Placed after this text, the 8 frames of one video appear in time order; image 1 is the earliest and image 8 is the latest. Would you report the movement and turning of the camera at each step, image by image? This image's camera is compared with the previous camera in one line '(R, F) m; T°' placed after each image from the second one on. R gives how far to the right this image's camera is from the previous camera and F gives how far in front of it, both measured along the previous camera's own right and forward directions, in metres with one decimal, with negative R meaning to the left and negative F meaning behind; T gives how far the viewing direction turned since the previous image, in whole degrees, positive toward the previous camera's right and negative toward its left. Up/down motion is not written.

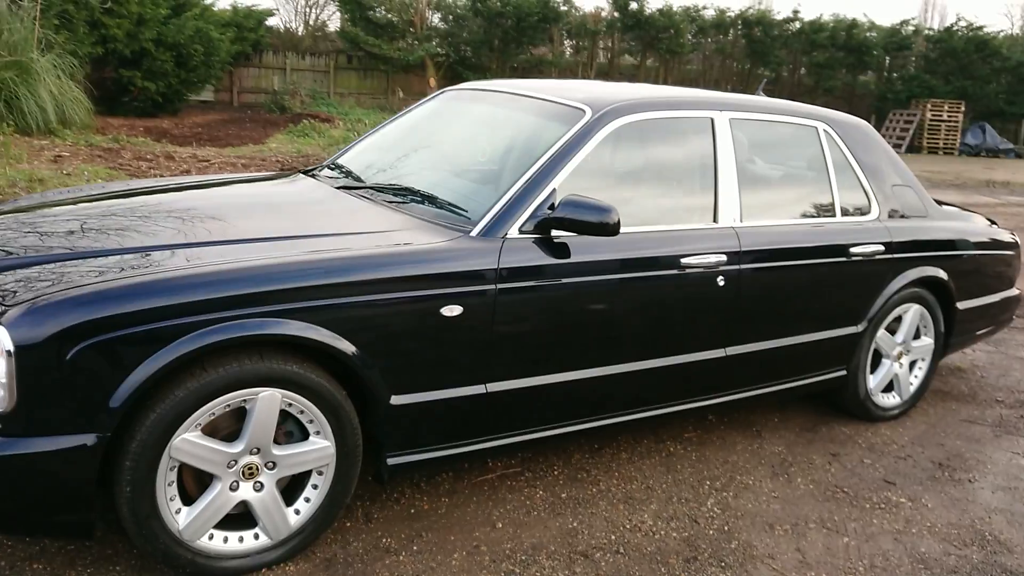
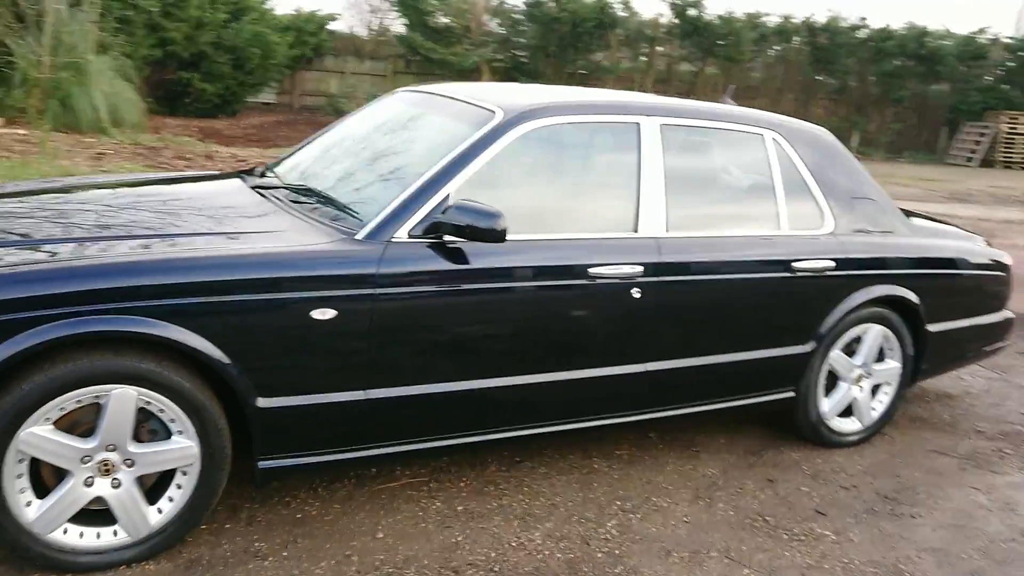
(+0.6, +0.1) m; -5°
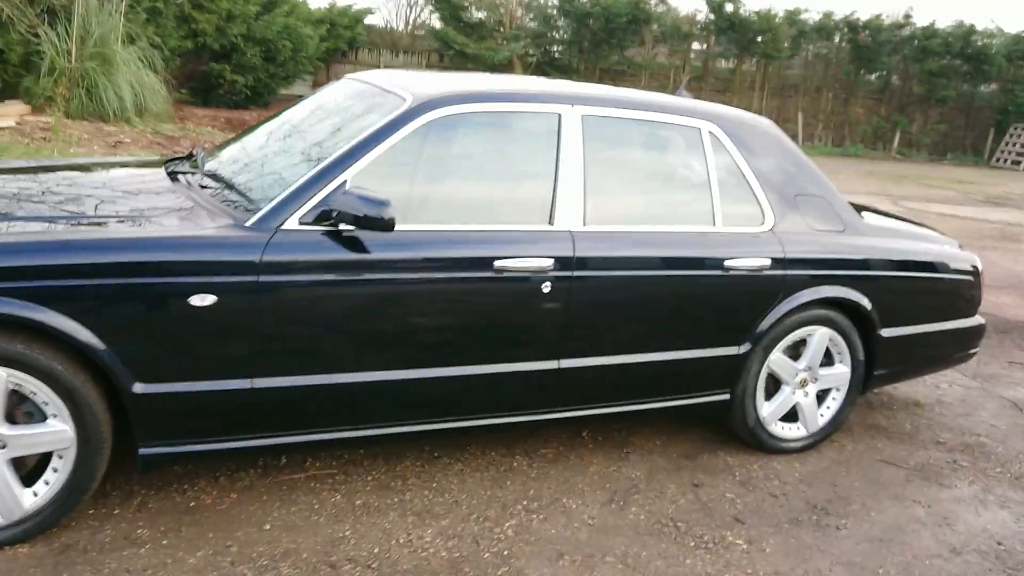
(+0.5, +0.1) m; -3°
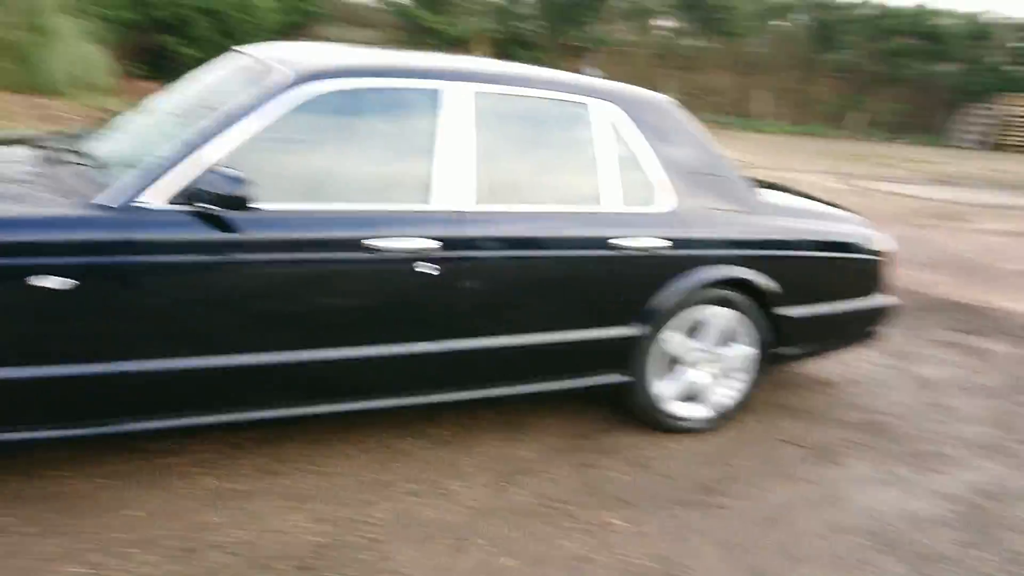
(+0.4, 0.0) m; +2°
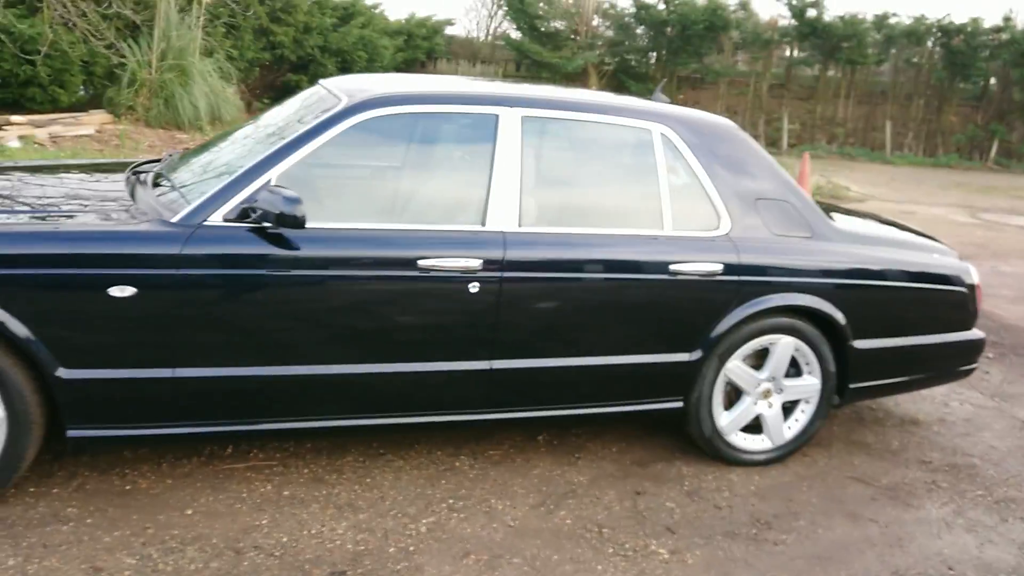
(+0.3, 0.0) m; -8°
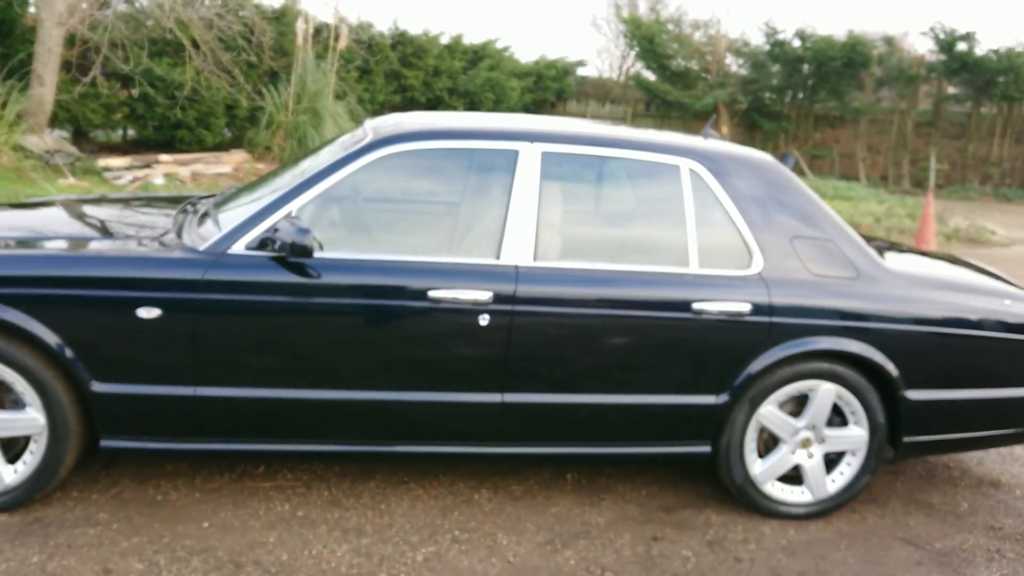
(+0.5, 0.0) m; -9°
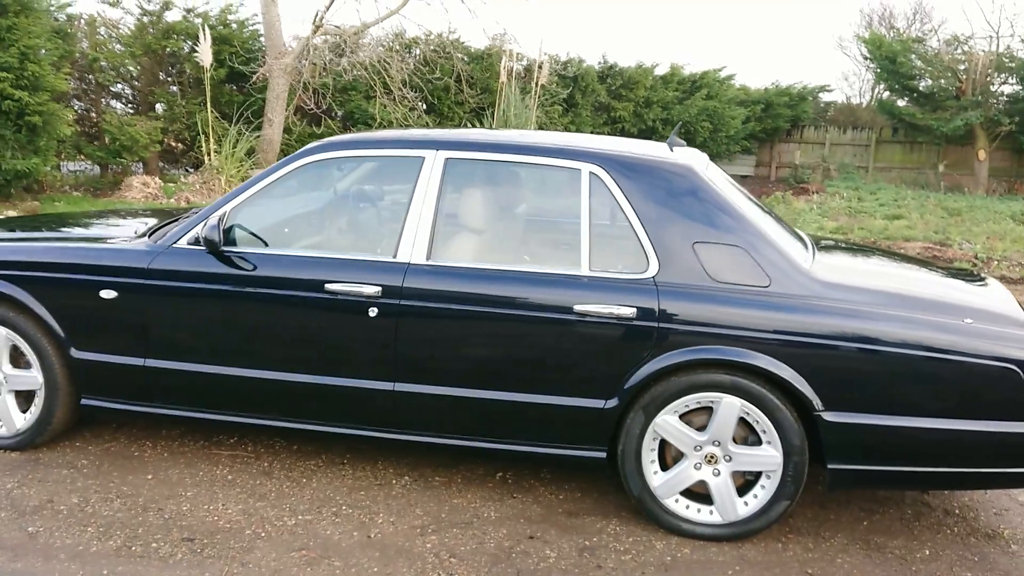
(+1.6, +0.1) m; -18°
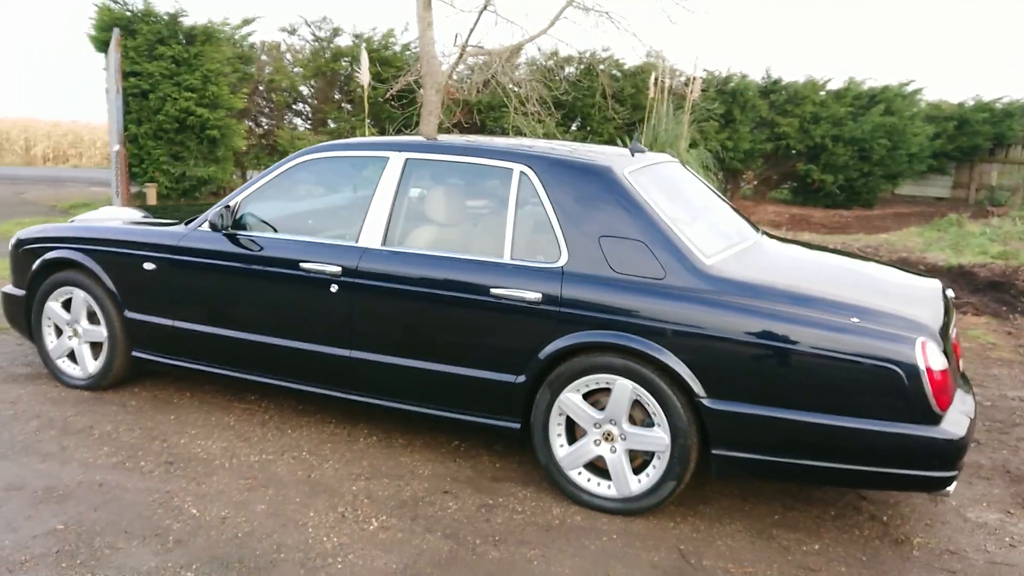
(+1.3, -0.3) m; -14°
